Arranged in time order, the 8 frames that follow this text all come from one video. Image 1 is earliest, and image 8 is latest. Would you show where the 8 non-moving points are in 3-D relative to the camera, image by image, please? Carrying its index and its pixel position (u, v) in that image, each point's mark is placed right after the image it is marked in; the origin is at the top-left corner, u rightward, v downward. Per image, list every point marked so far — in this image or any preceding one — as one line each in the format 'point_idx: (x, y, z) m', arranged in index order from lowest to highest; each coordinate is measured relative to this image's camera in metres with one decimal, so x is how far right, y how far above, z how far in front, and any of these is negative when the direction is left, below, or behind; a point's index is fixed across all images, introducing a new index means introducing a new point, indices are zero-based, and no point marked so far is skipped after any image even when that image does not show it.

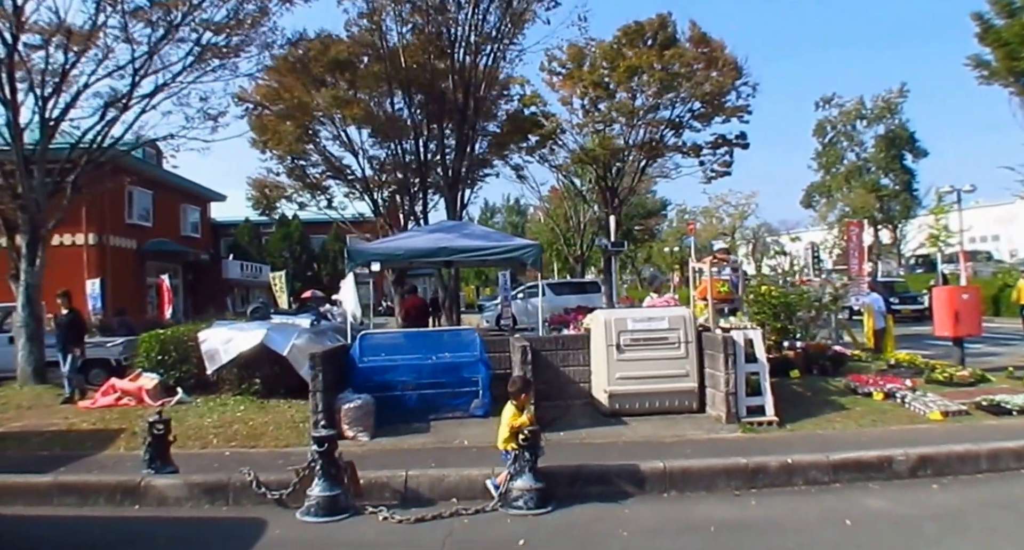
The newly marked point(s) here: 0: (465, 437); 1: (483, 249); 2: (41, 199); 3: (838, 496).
0: (-0.5, -1.9, +8.3) m
1: (-0.3, +0.4, +10.6) m
2: (-8.5, +1.4, +13.0) m
3: (+2.7, -1.8, +5.7) m
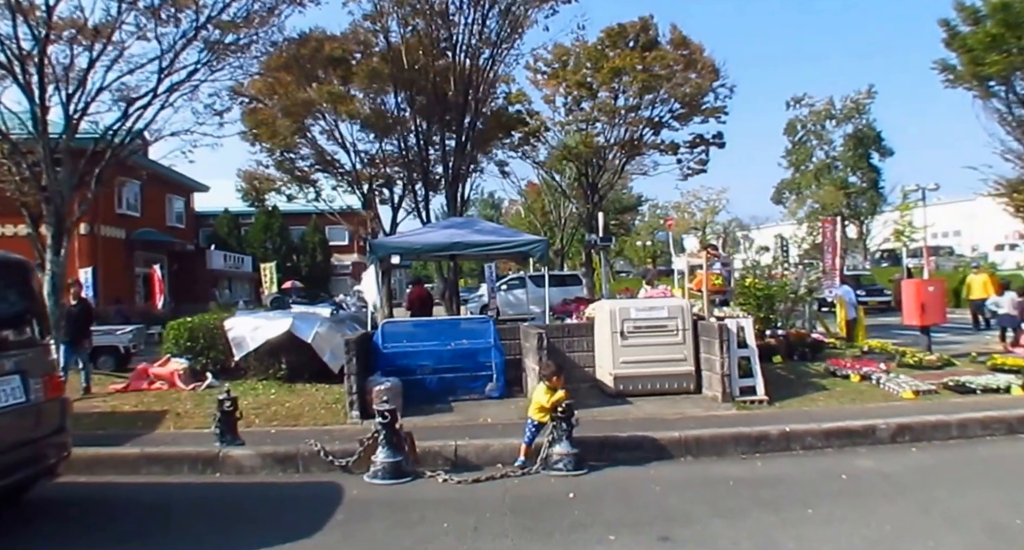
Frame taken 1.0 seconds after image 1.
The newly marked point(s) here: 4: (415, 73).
0: (-0.3, -1.8, +9.0) m
1: (-0.2, +0.5, +11.4) m
2: (-8.5, +1.6, +13.4) m
3: (+3.0, -1.7, +6.6) m
4: (-3.2, +5.6, +18.7) m
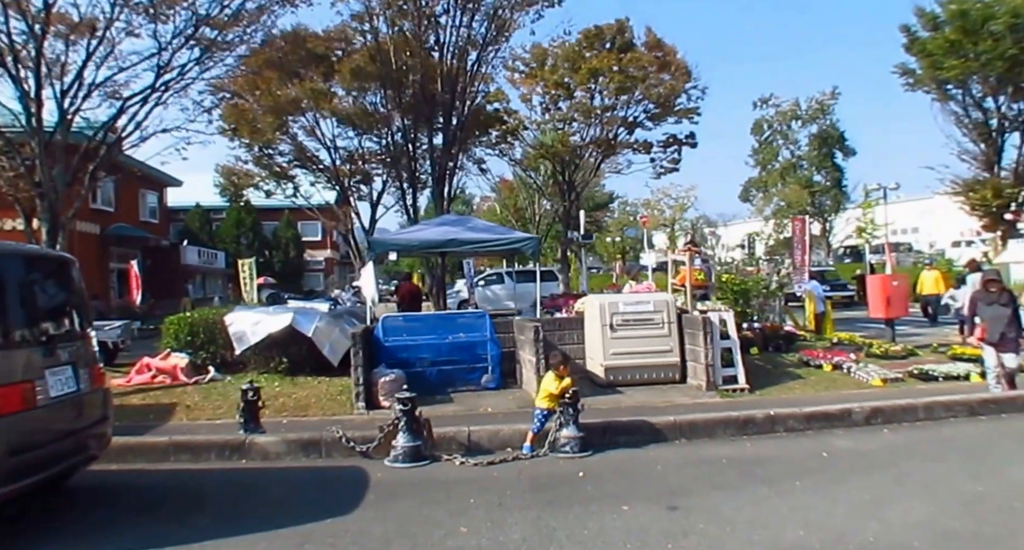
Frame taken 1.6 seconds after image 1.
0: (-0.3, -1.8, +9.5) m
1: (-0.3, +0.6, +11.8) m
2: (-8.7, +1.7, +13.5) m
3: (+3.1, -1.7, +7.3) m
4: (-3.7, +5.7, +19.0) m
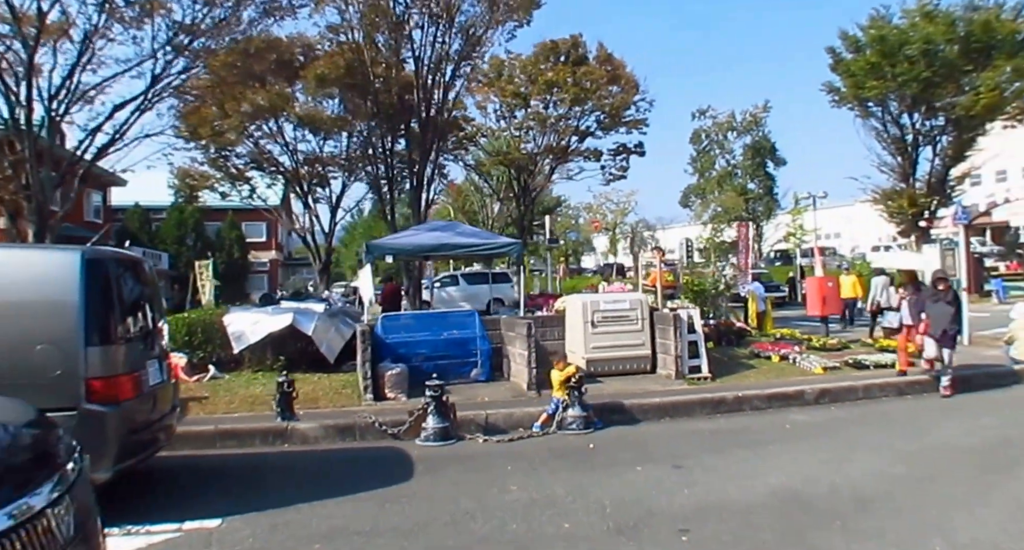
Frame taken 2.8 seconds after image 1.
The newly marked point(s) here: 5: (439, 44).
0: (-0.4, -1.8, +10.5) m
1: (-0.6, +0.5, +12.8) m
2: (-9.1, +1.6, +13.7) m
3: (+3.2, -1.7, +8.6) m
4: (-4.6, +5.6, +19.7) m
5: (-1.9, +6.3, +19.4) m
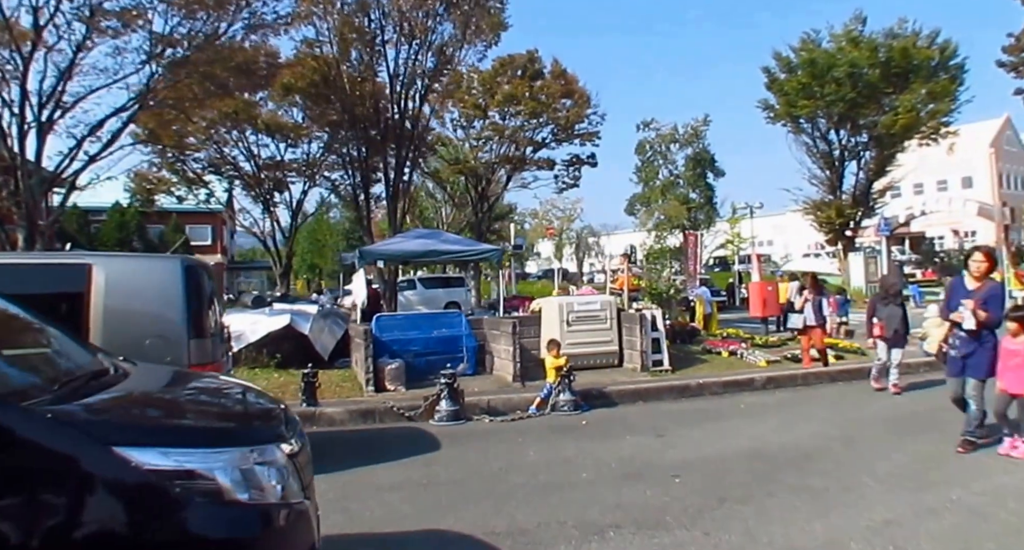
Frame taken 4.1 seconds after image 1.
0: (-0.6, -1.8, +11.7) m
1: (-1.0, +0.5, +14.0) m
2: (-9.6, +1.6, +14.2) m
3: (+3.1, -1.8, +10.1) m
4: (-5.5, +5.5, +20.5) m
5: (-2.9, +6.2, +20.5) m
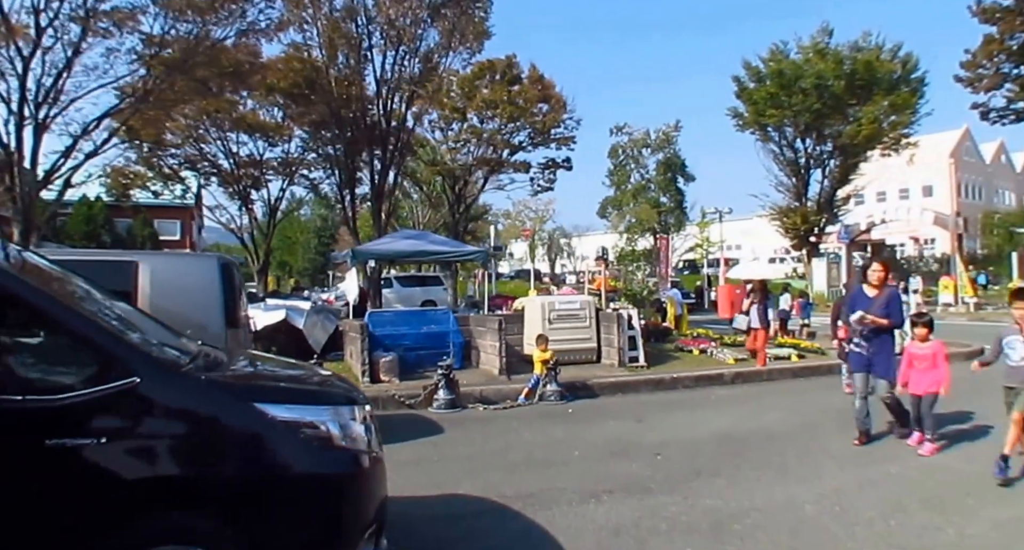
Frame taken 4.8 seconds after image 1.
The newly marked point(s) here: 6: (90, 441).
0: (-0.9, -1.8, +12.4) m
1: (-1.3, +0.5, +14.7) m
2: (-9.9, +1.7, +14.5) m
3: (+2.9, -1.8, +11.0) m
4: (-6.1, +5.6, +21.0) m
5: (-3.4, +6.2, +21.1) m
6: (-1.6, -0.7, +2.8) m
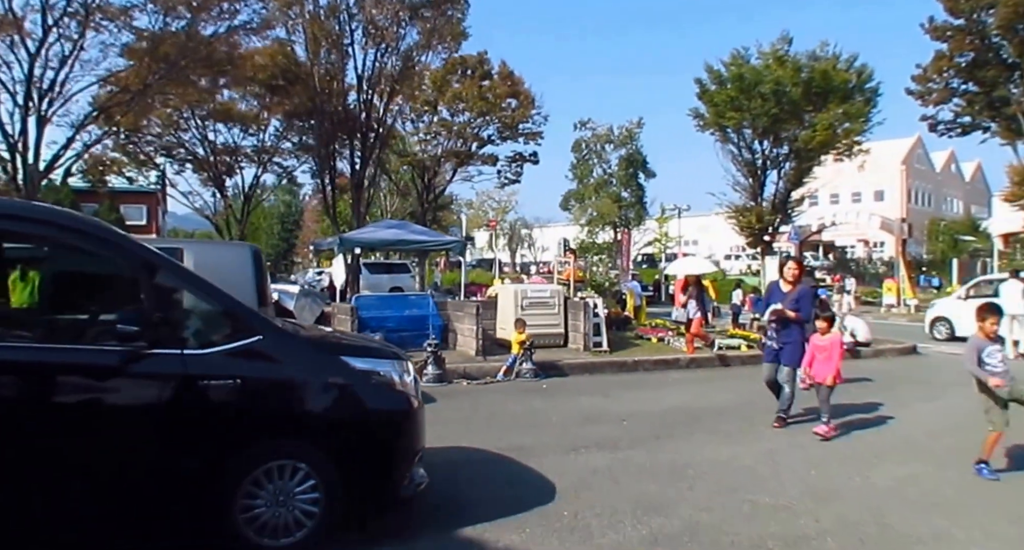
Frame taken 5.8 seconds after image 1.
0: (-1.3, -1.6, +13.5) m
1: (-1.9, +0.7, +15.7) m
2: (-10.3, +2.2, +15.0) m
3: (+2.6, -1.7, +12.2) m
4: (-6.8, +6.1, +21.7) m
5: (-4.1, +6.7, +21.9) m
6: (-1.5, -0.6, +3.8) m
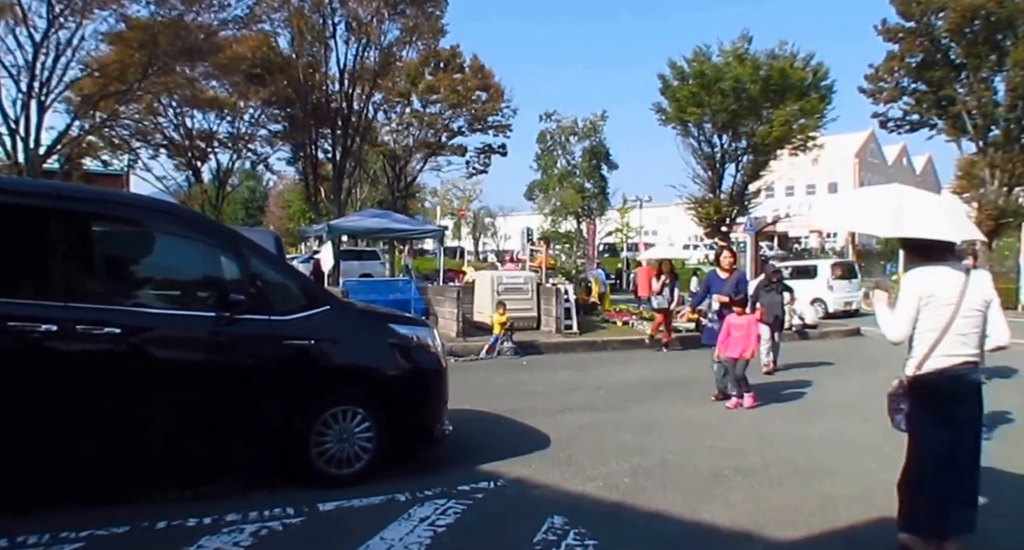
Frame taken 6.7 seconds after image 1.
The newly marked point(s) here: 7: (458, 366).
0: (-1.8, -1.3, +14.4) m
1: (-2.4, +1.1, +16.6) m
2: (-10.8, +2.6, +15.4) m
3: (+2.2, -1.5, +13.4) m
4: (-7.6, +6.5, +22.2) m
5: (-4.9, +7.1, +22.5) m
6: (-1.4, -0.4, +4.8) m
7: (-0.8, -1.4, +11.0) m
